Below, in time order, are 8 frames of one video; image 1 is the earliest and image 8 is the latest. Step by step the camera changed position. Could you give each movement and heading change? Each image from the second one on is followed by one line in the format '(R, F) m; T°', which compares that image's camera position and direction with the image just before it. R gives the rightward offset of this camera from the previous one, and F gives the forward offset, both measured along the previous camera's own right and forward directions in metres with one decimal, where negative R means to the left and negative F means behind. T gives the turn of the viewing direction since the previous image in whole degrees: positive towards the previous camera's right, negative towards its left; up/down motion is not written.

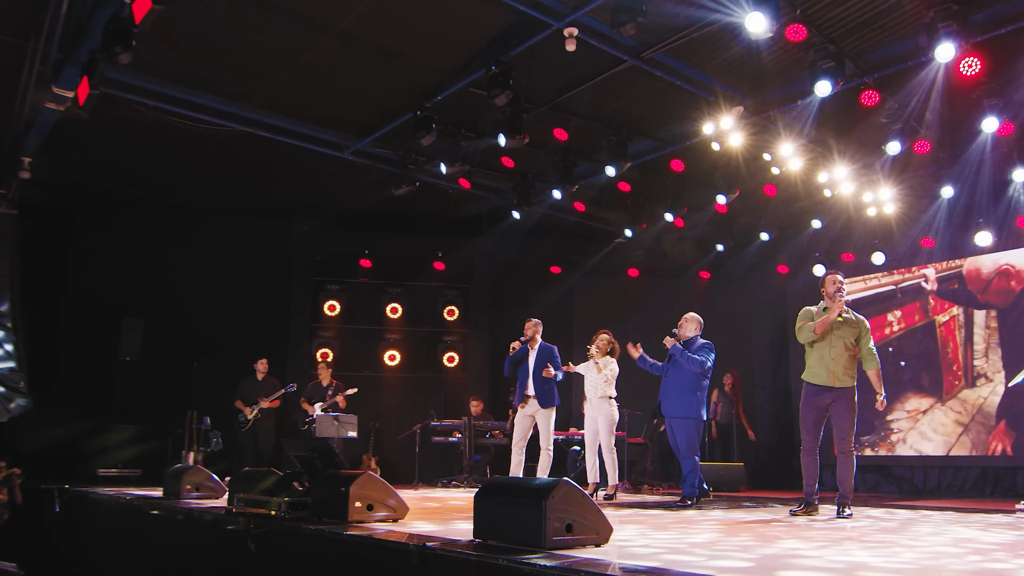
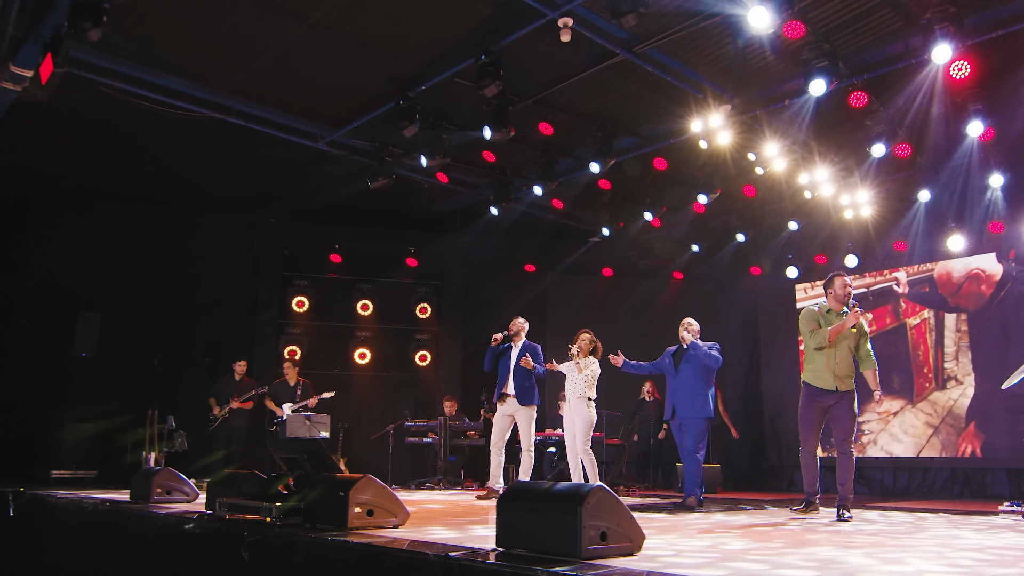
(-0.3, +0.2) m; +3°
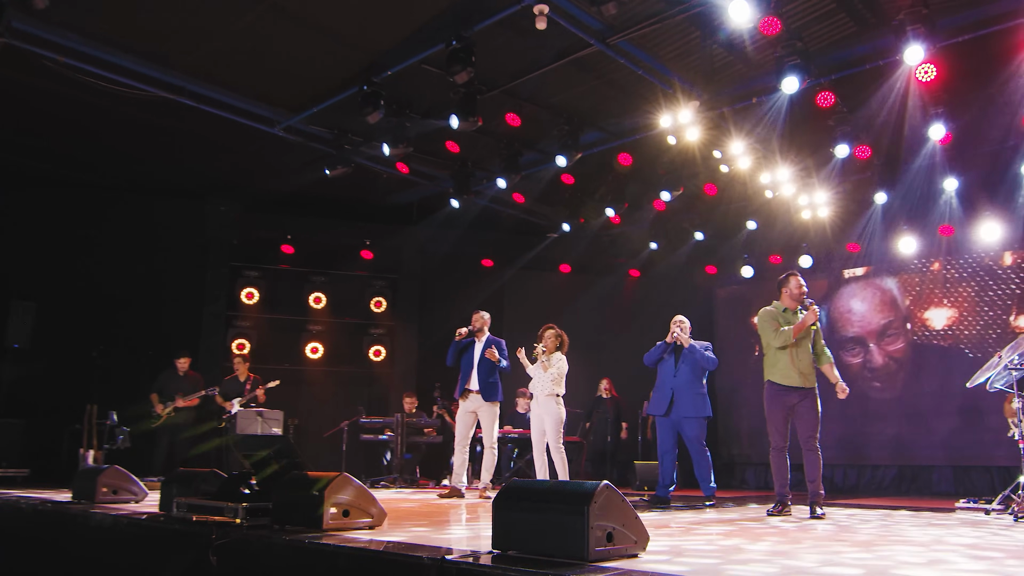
(-0.2, +0.2) m; +4°
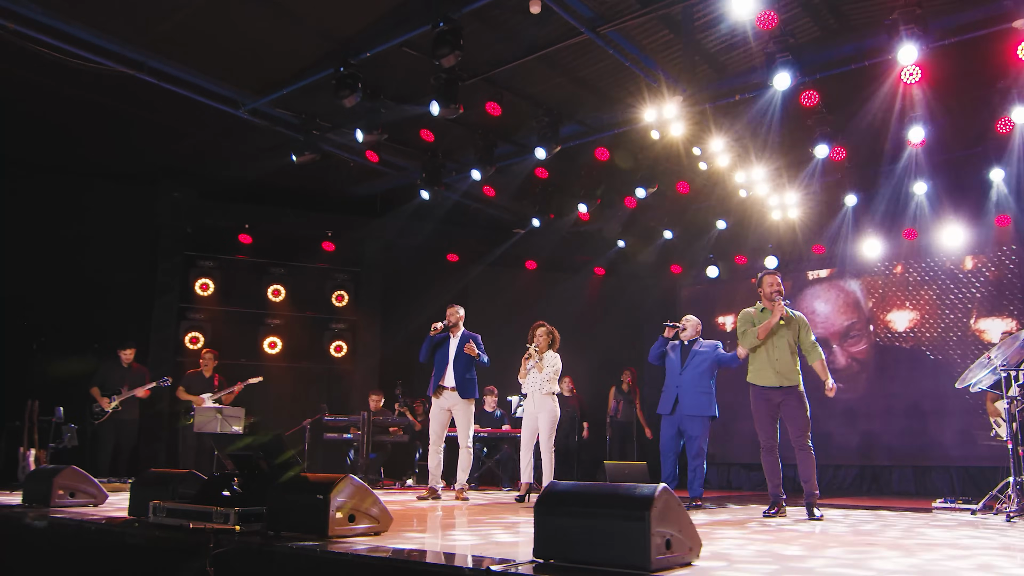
(-0.4, +0.3) m; +4°
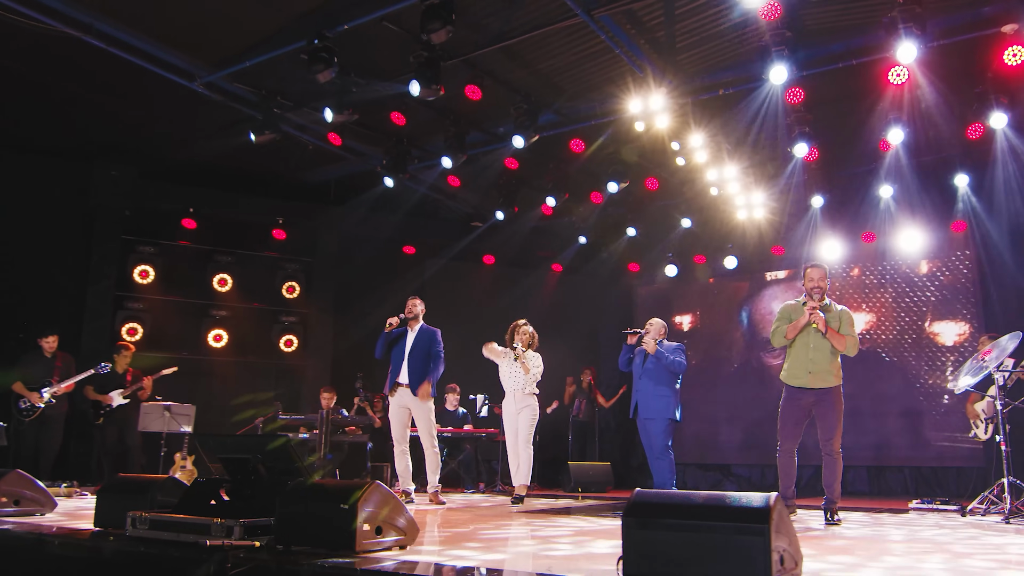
(-0.5, +0.4) m; +6°
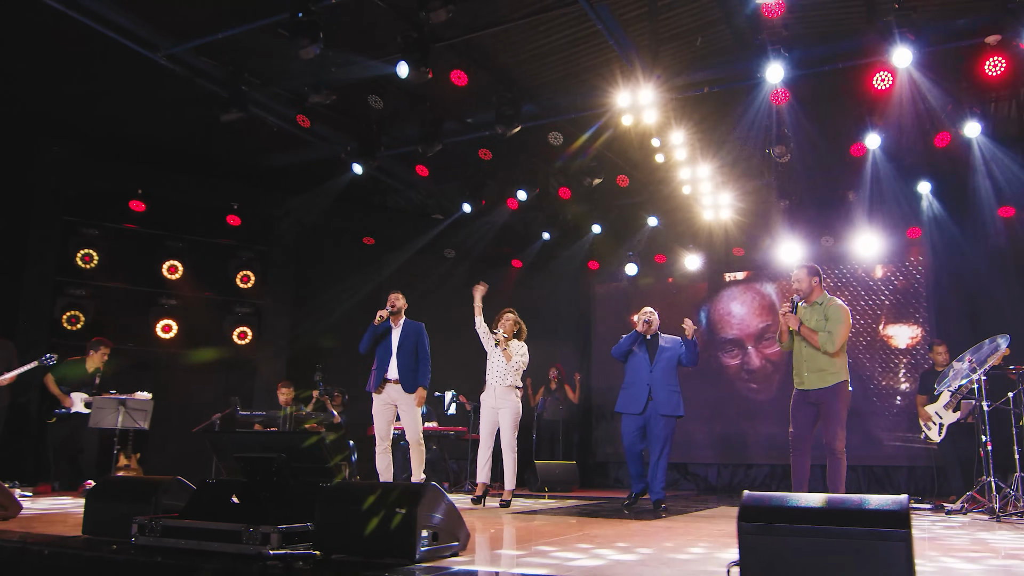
(-0.5, +0.2) m; +6°
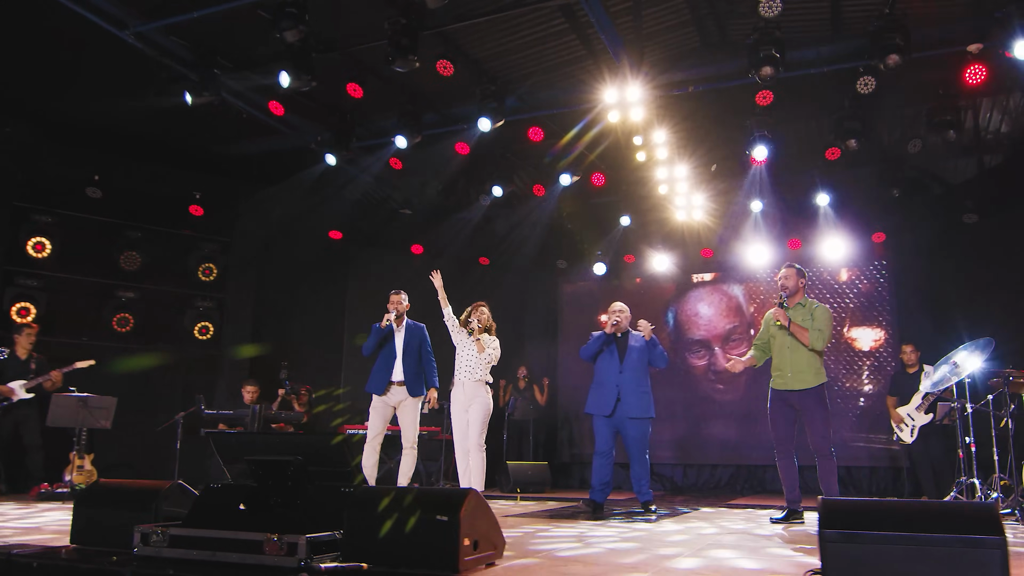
(-0.4, +0.2) m; +4°
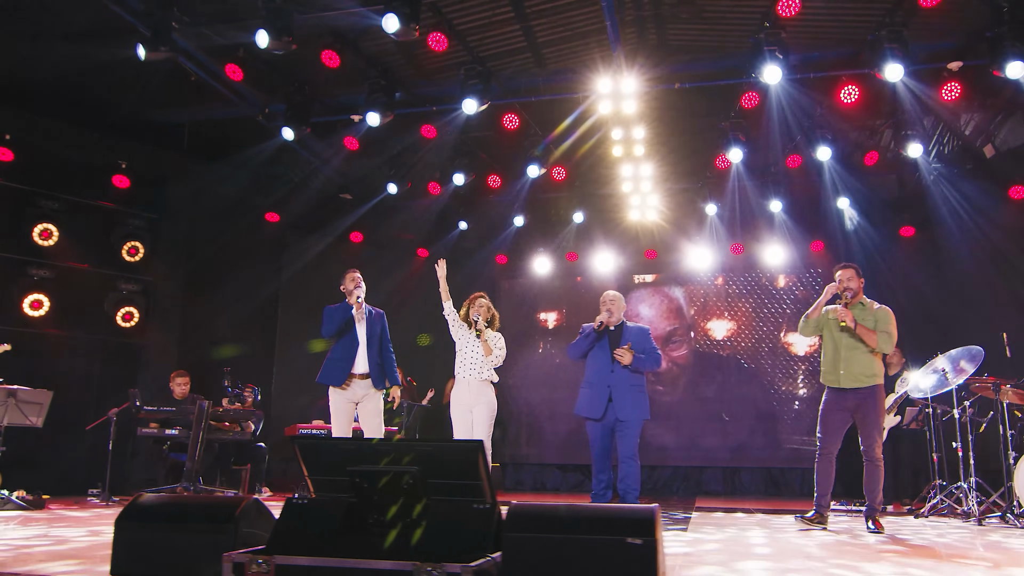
(-1.0, +0.5) m; +9°
